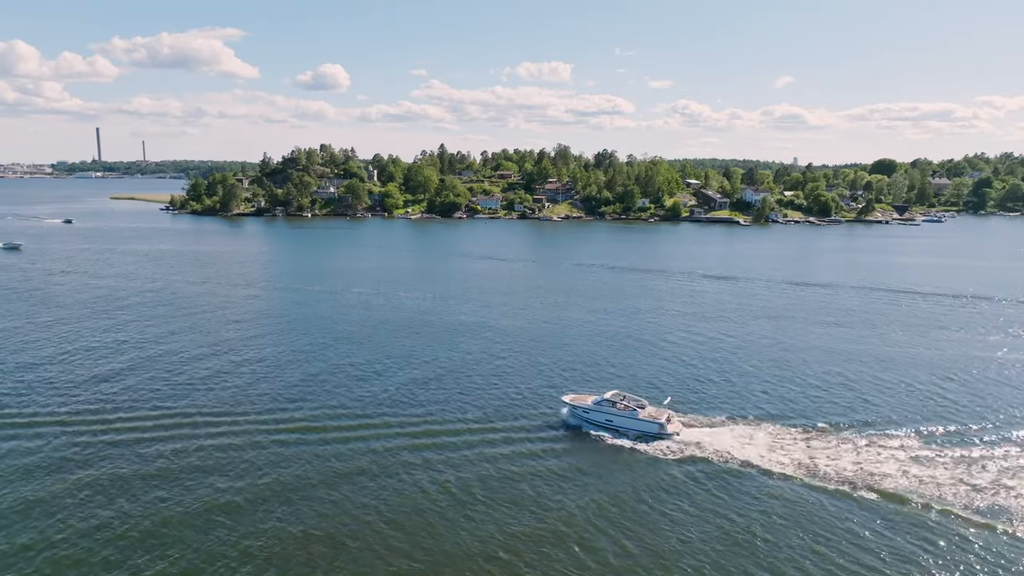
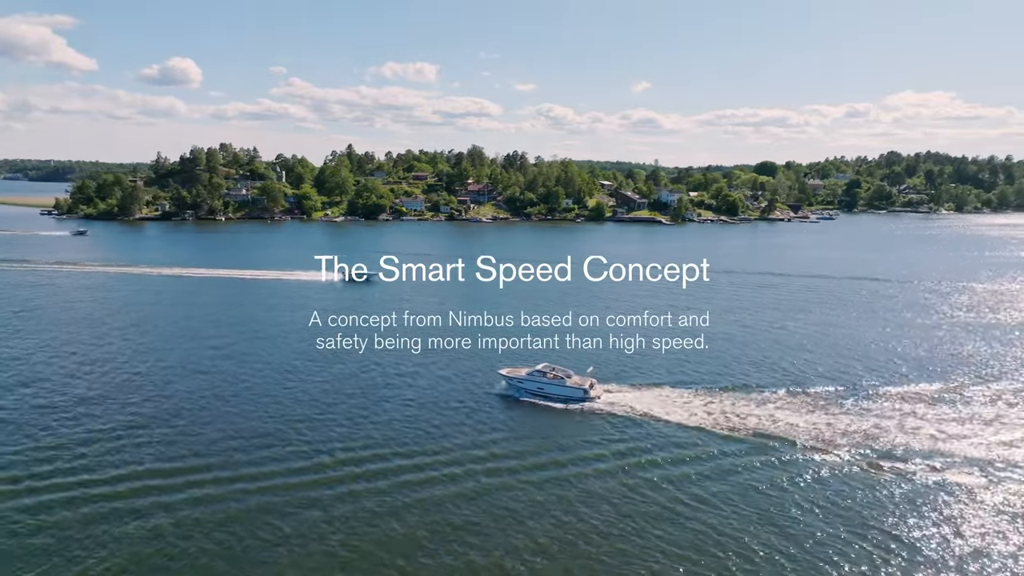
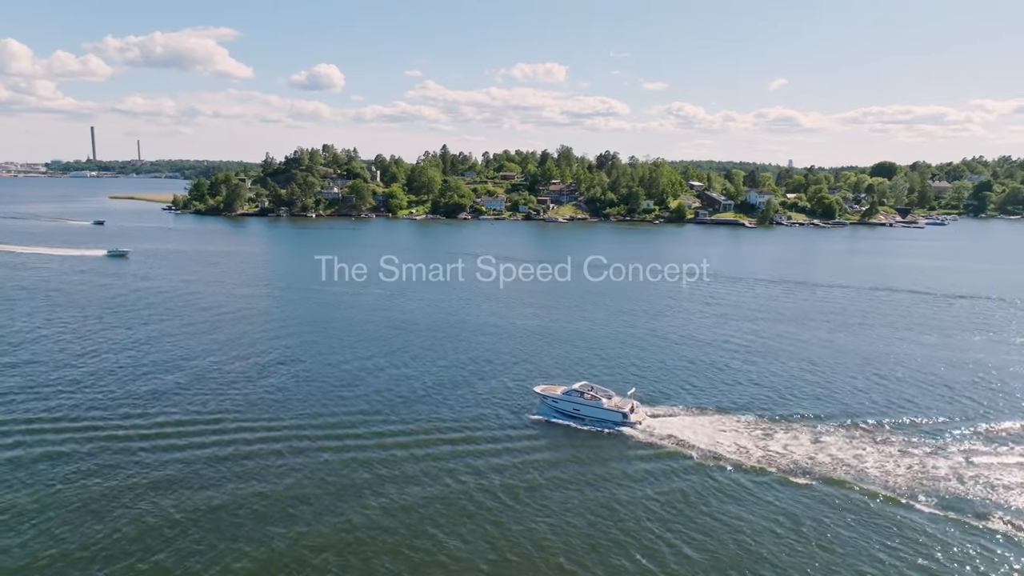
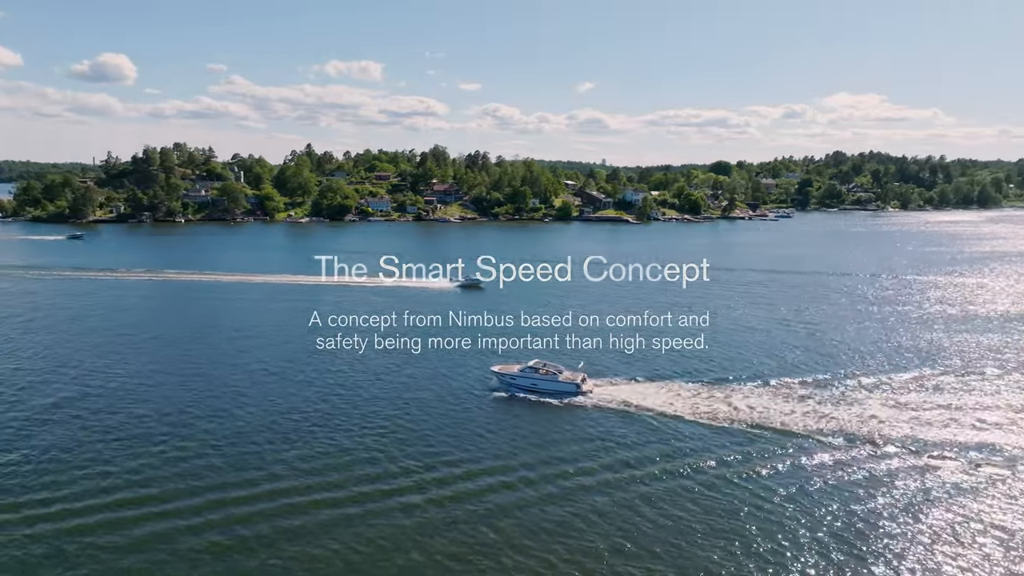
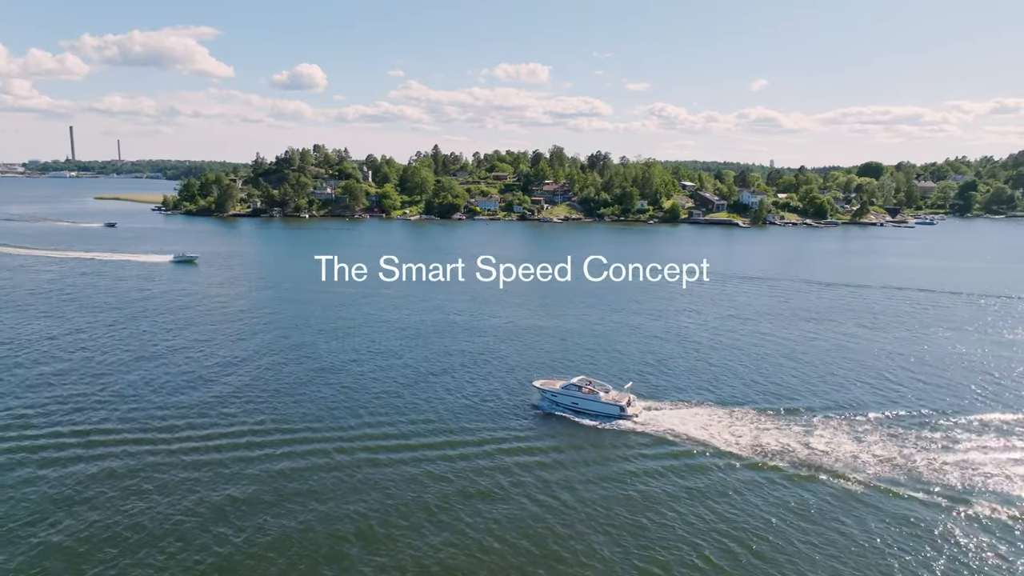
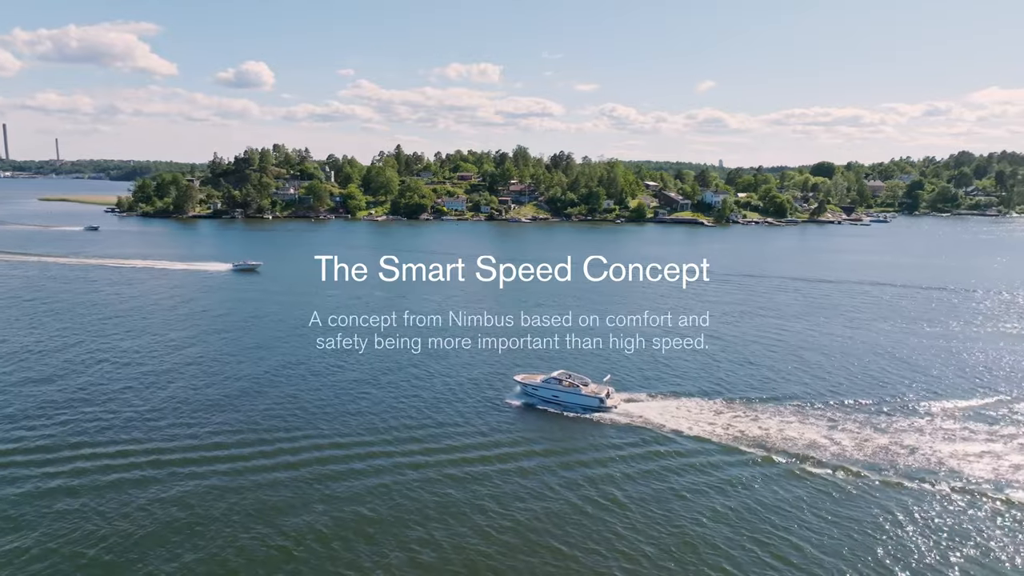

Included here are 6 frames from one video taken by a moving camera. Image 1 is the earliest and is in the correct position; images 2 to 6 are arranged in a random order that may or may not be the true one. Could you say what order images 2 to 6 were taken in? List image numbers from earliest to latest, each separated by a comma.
3, 5, 6, 2, 4
